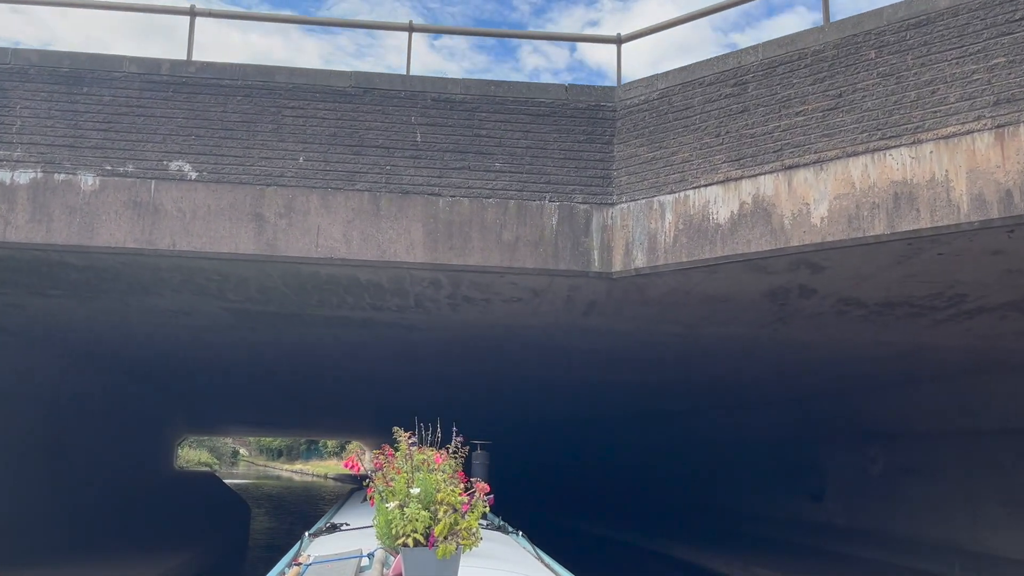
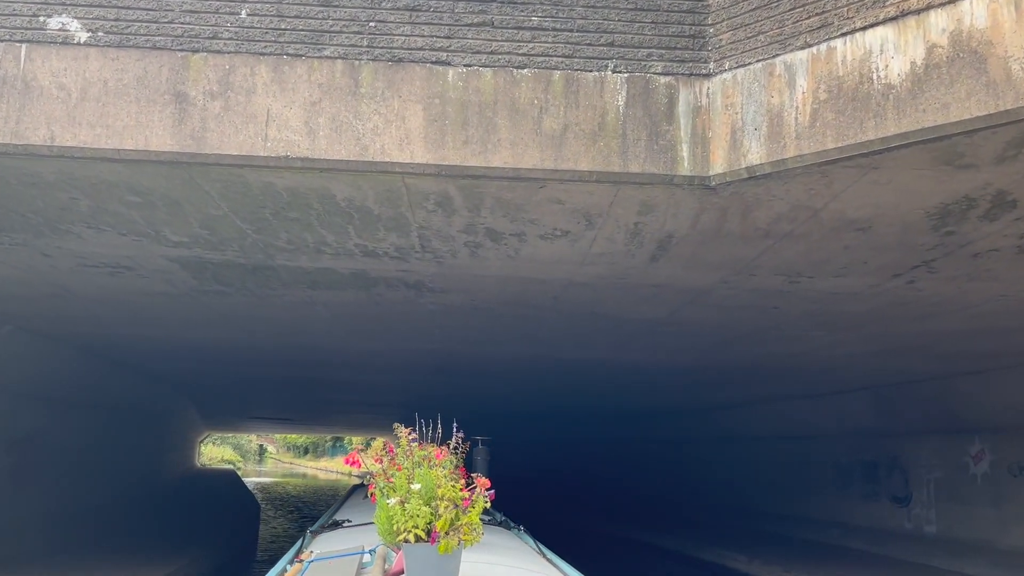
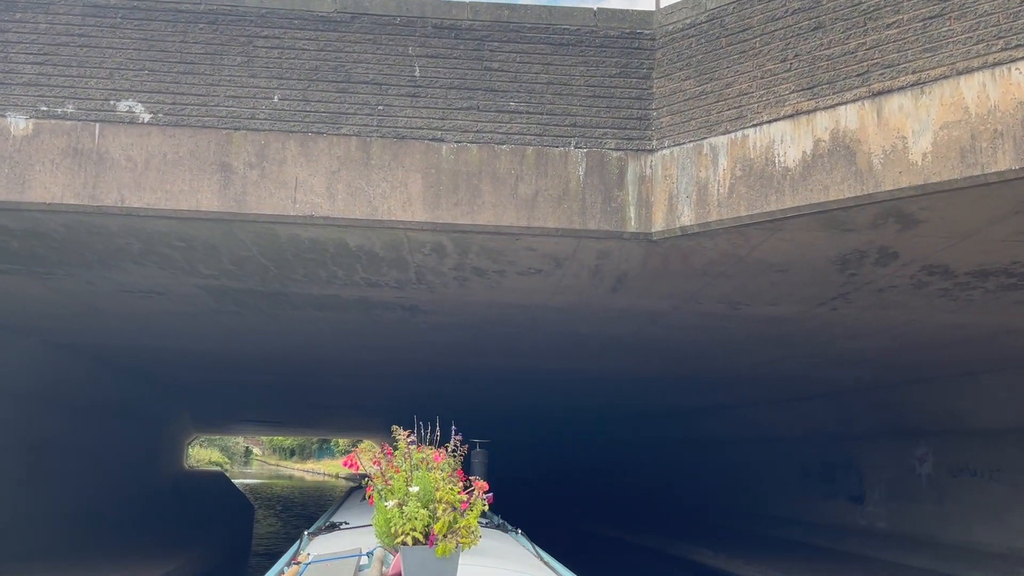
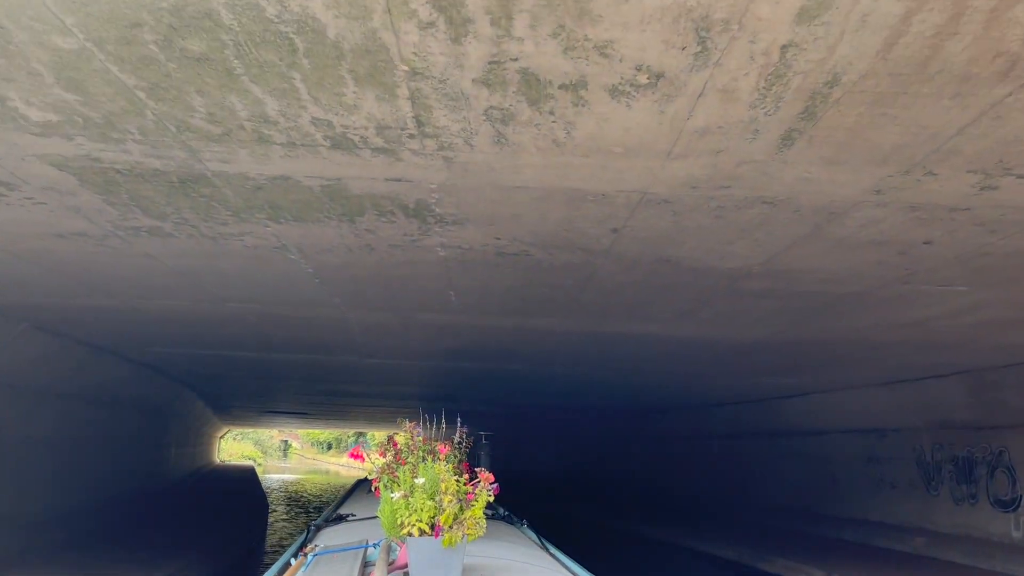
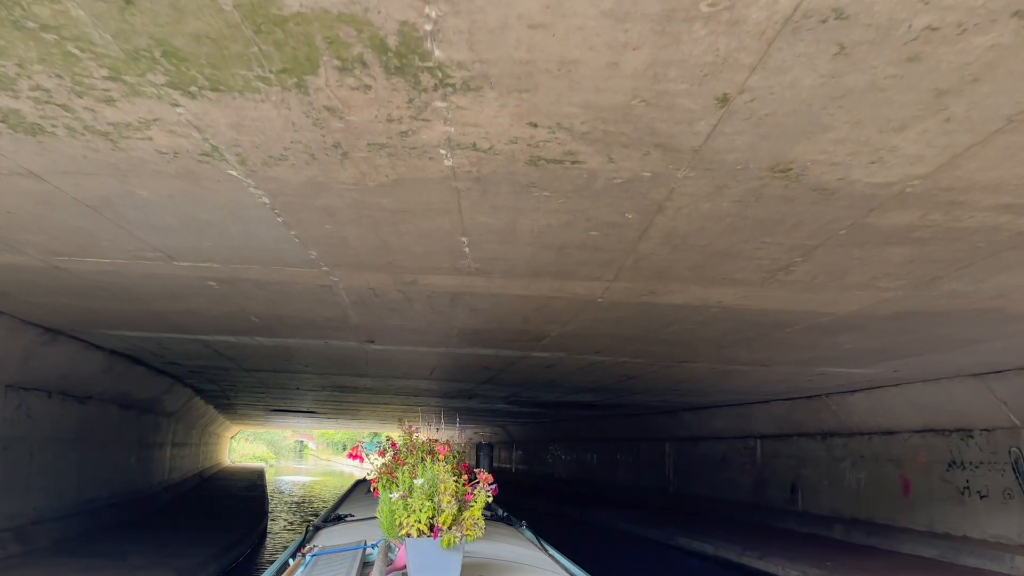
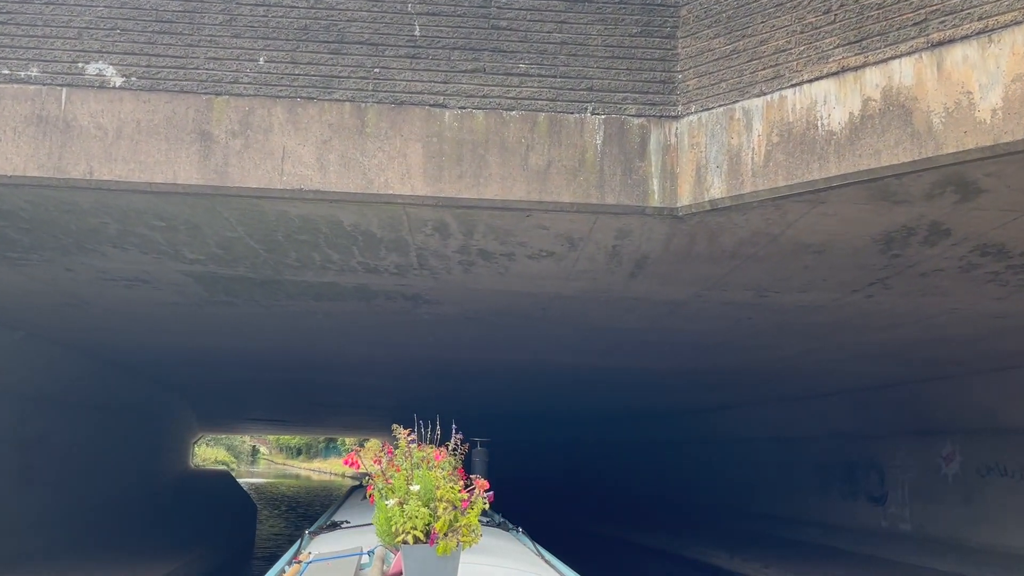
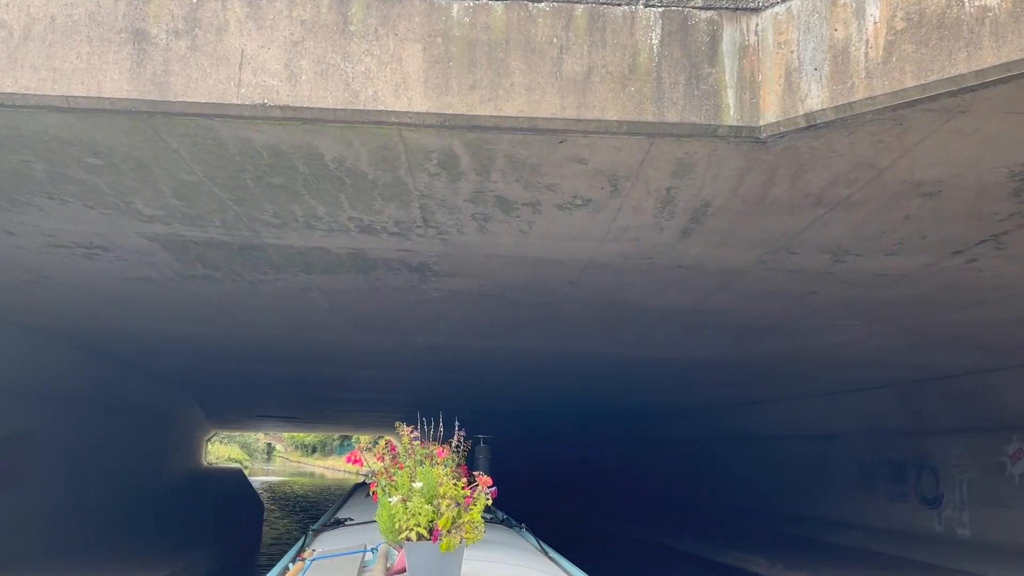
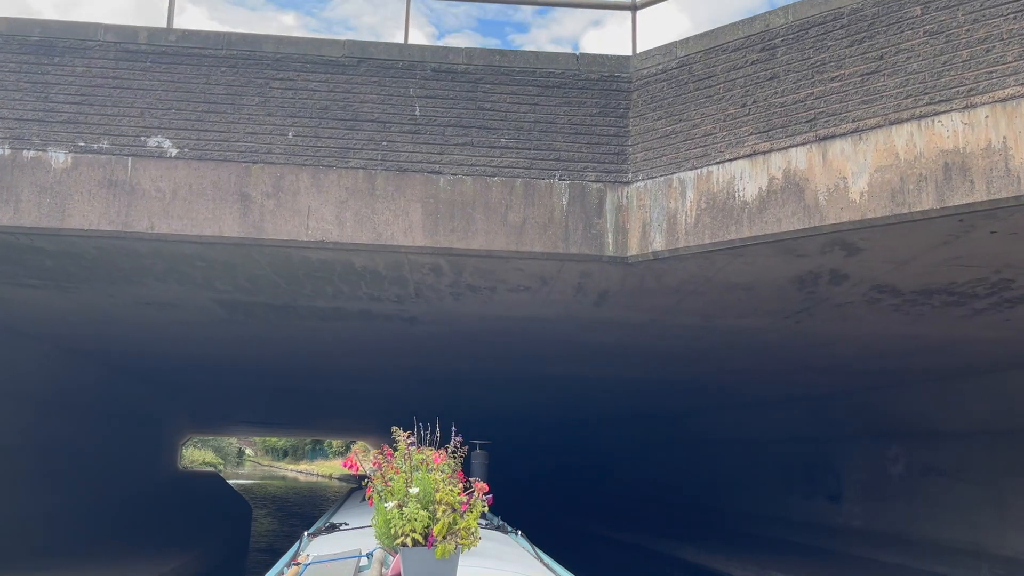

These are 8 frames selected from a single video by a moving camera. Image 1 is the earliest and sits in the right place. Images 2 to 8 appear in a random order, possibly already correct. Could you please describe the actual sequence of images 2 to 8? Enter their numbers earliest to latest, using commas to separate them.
8, 3, 6, 2, 7, 4, 5
